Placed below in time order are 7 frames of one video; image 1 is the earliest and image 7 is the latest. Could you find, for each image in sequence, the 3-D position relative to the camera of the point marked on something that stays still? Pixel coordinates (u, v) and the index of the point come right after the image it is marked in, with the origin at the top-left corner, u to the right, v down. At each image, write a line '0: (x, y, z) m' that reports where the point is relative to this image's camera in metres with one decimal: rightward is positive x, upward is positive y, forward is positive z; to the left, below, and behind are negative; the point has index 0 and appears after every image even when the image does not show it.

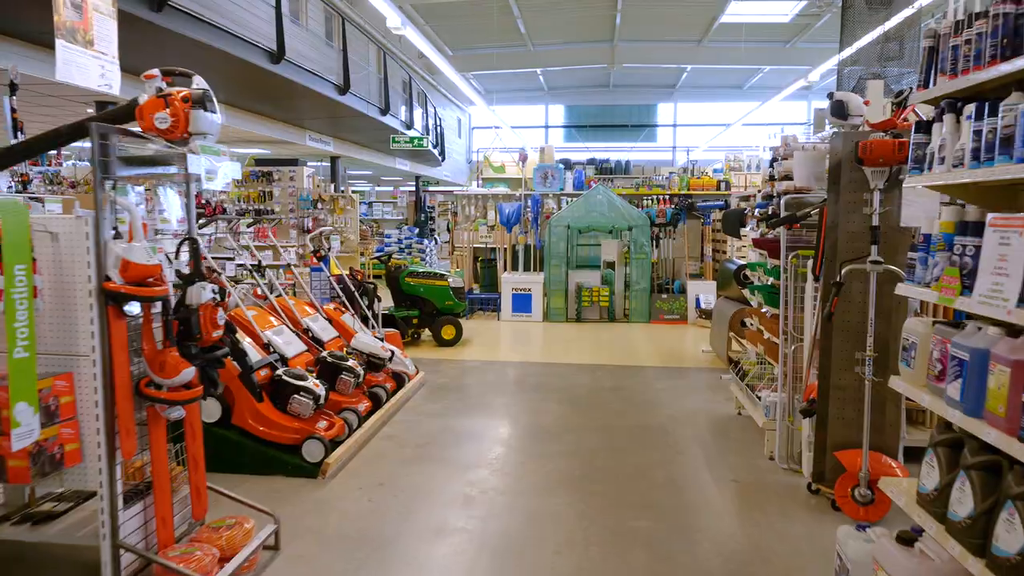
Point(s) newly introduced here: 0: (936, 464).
0: (+1.2, -0.5, +2.0) m
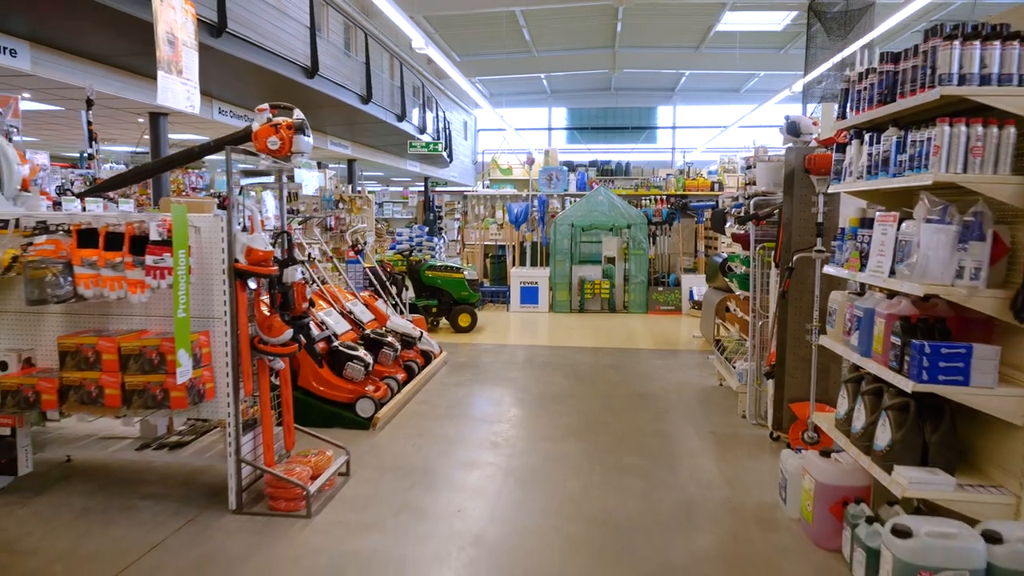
0: (+1.3, -0.4, +2.7) m
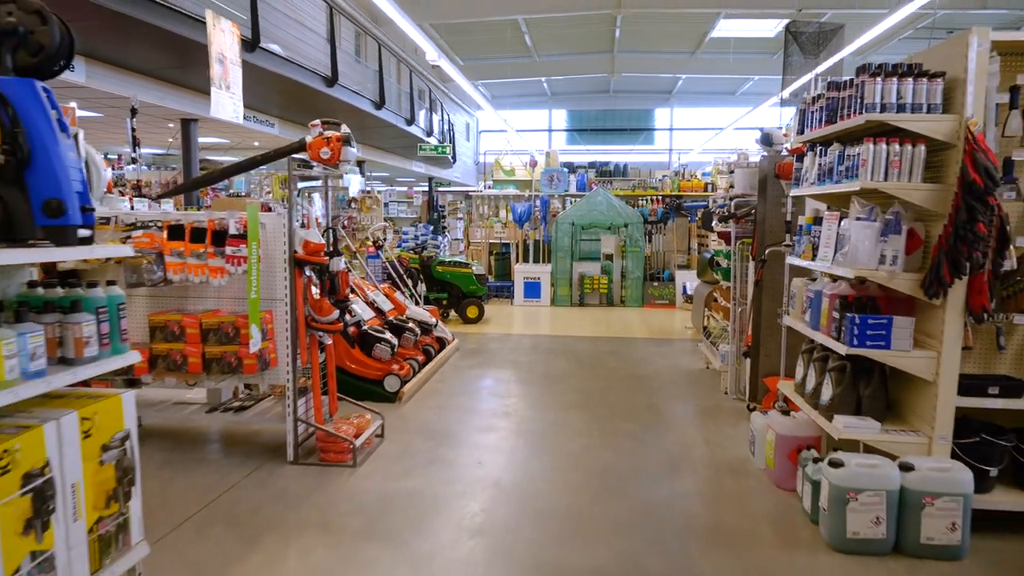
0: (+1.4, -0.4, +3.3) m
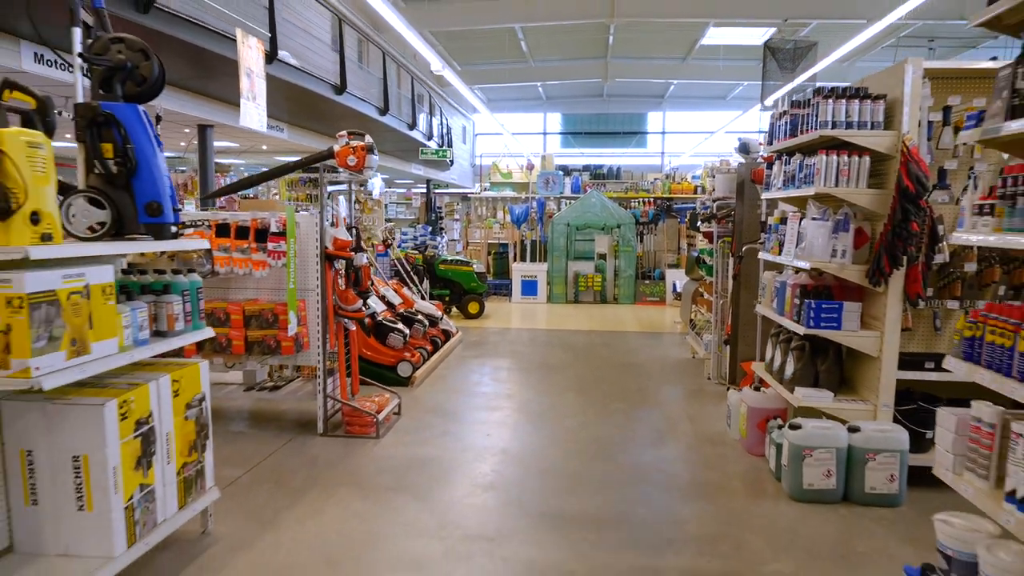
0: (+1.4, -0.3, +3.7) m
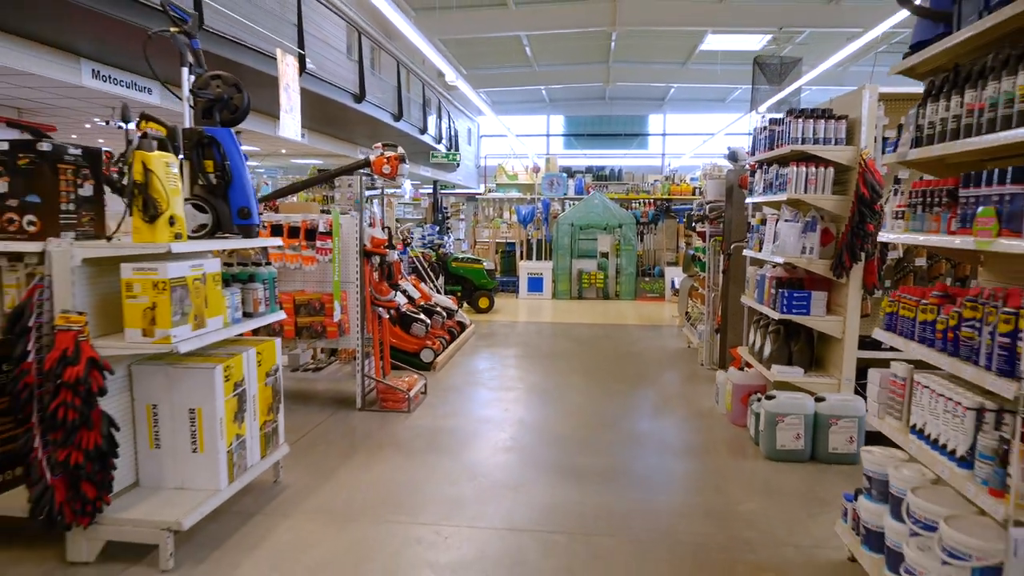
0: (+1.5, -0.3, +4.3) m
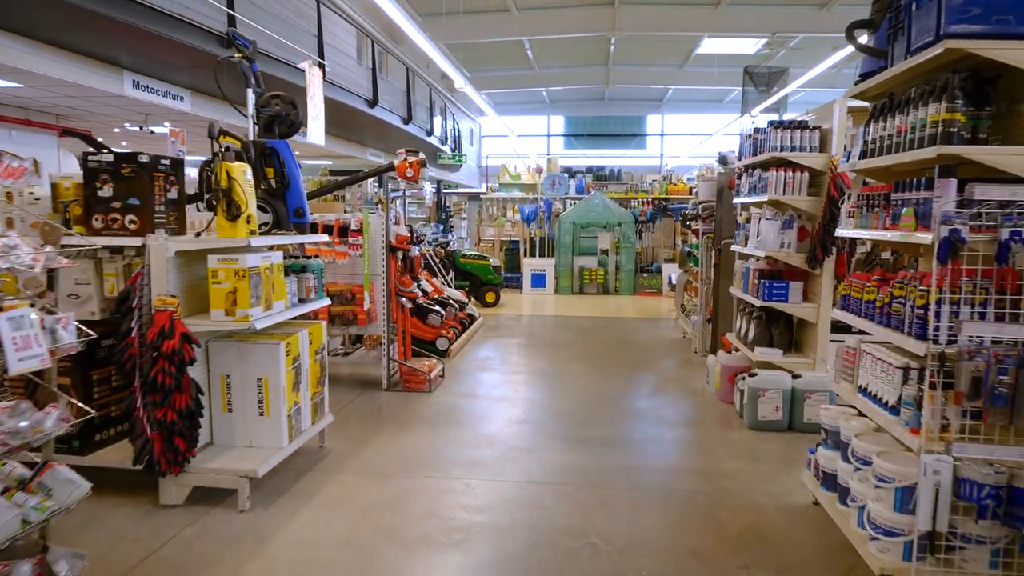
0: (+1.6, -0.2, +4.8) m
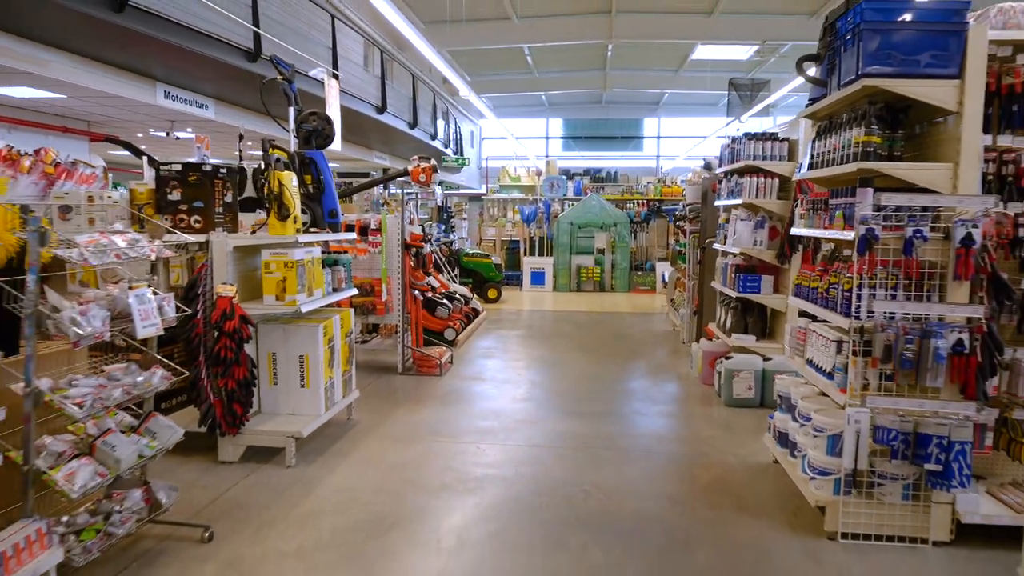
0: (+1.6, -0.2, +5.3) m
